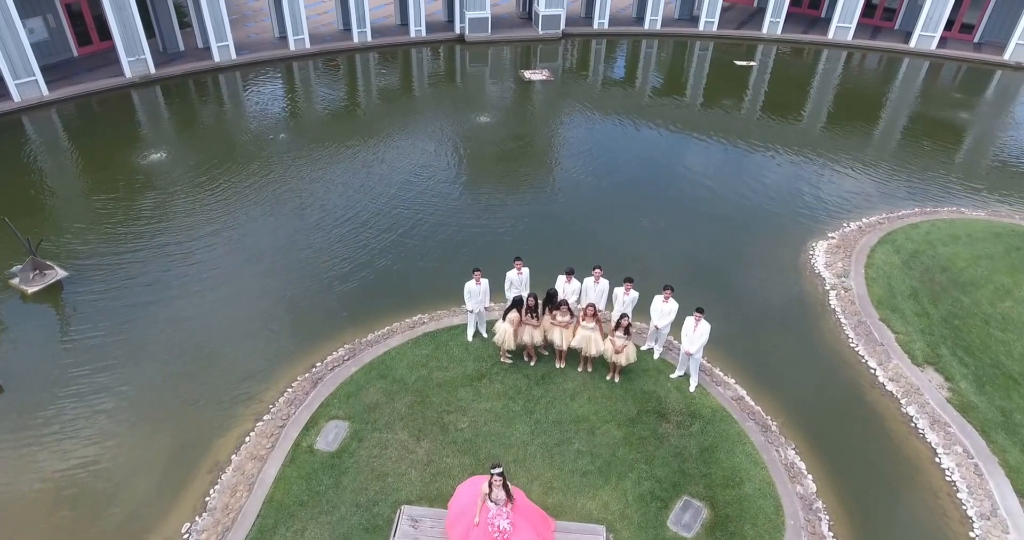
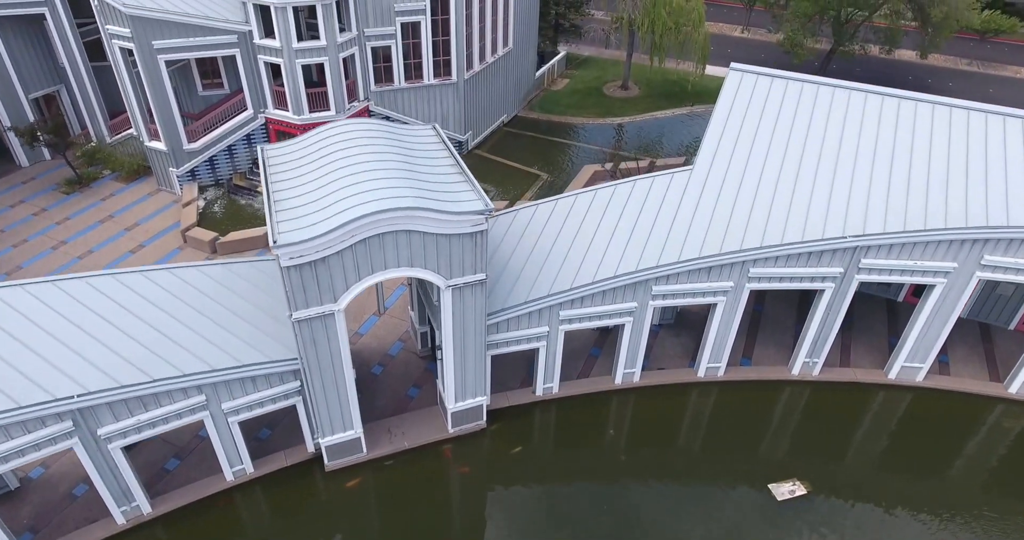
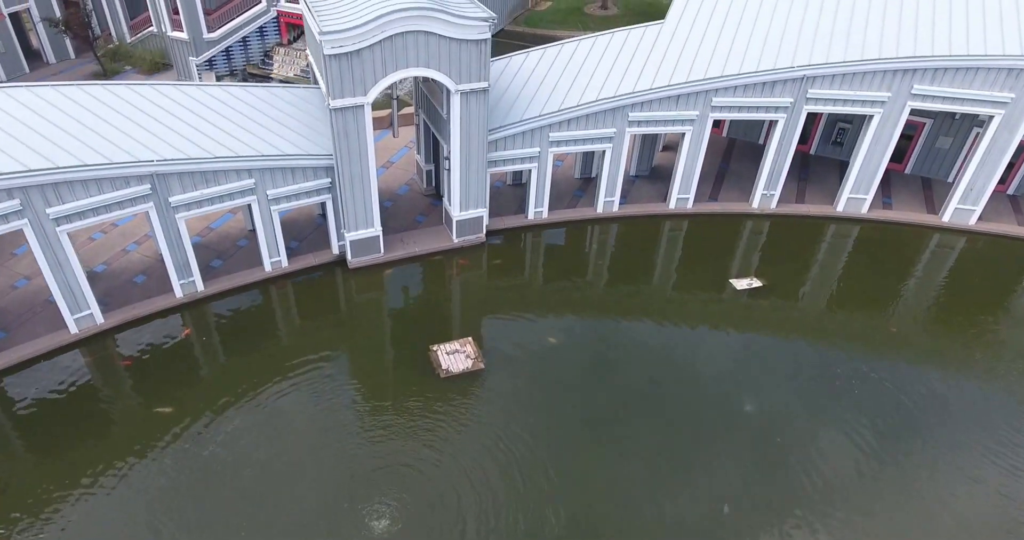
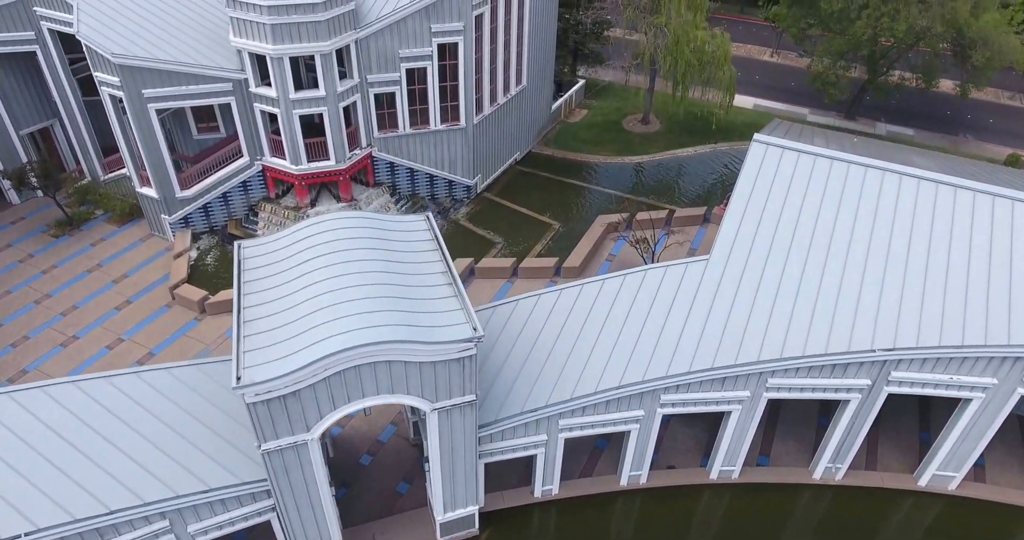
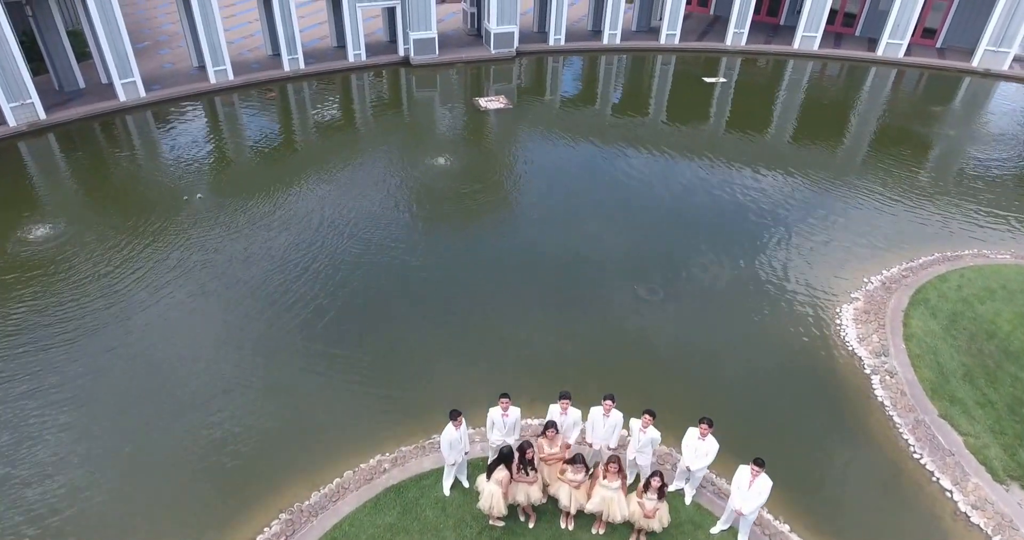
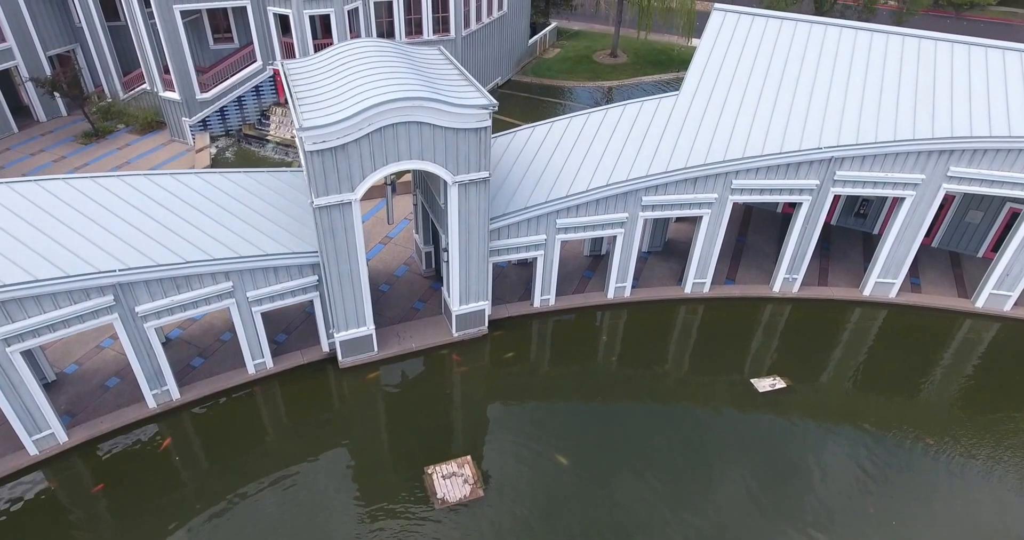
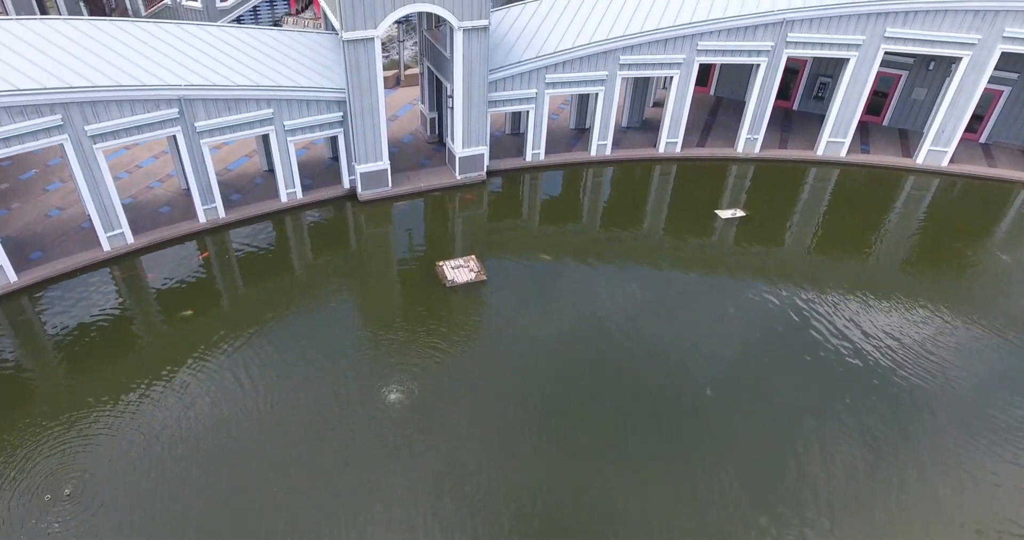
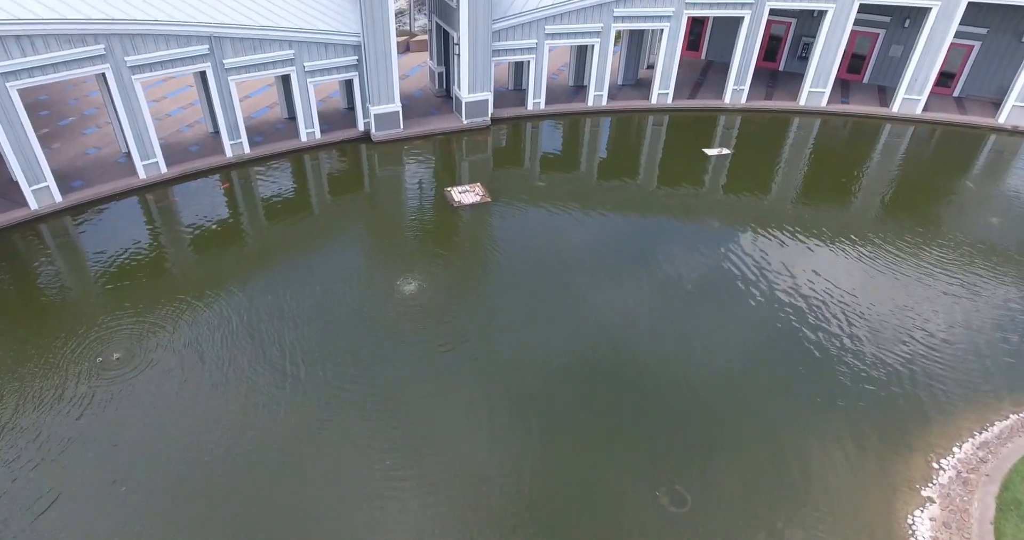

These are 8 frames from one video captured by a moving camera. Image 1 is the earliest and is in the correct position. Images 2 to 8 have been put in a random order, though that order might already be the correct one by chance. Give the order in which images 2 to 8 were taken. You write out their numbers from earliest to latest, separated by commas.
5, 8, 7, 3, 6, 2, 4
